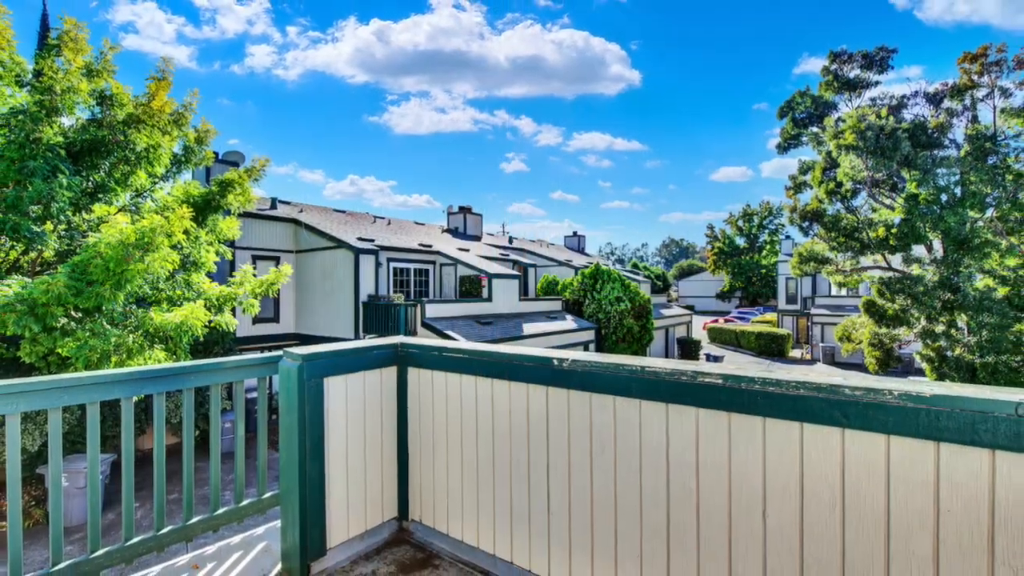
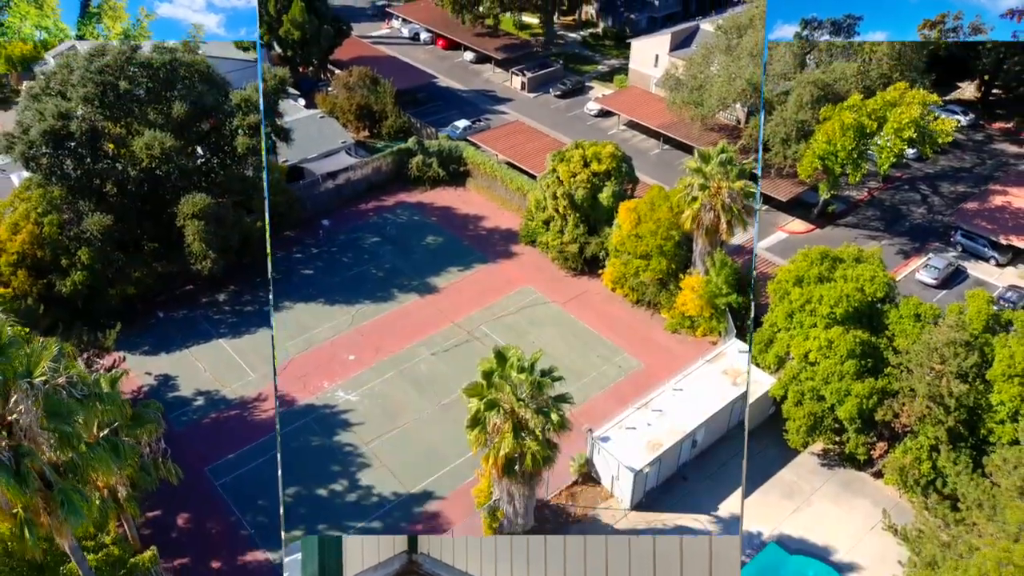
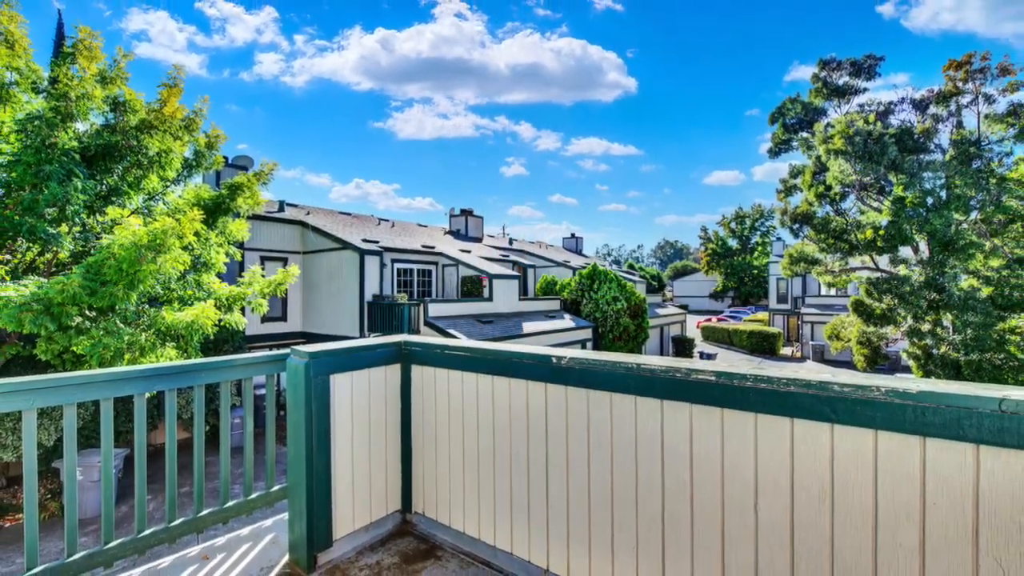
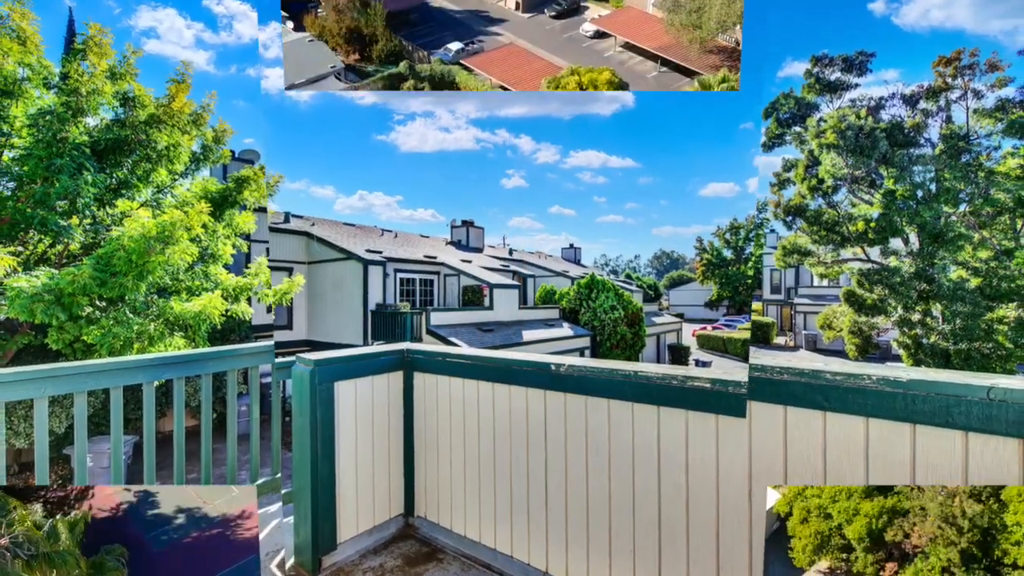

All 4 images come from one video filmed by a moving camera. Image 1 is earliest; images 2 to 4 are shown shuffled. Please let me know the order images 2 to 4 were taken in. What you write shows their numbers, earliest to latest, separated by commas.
3, 4, 2
